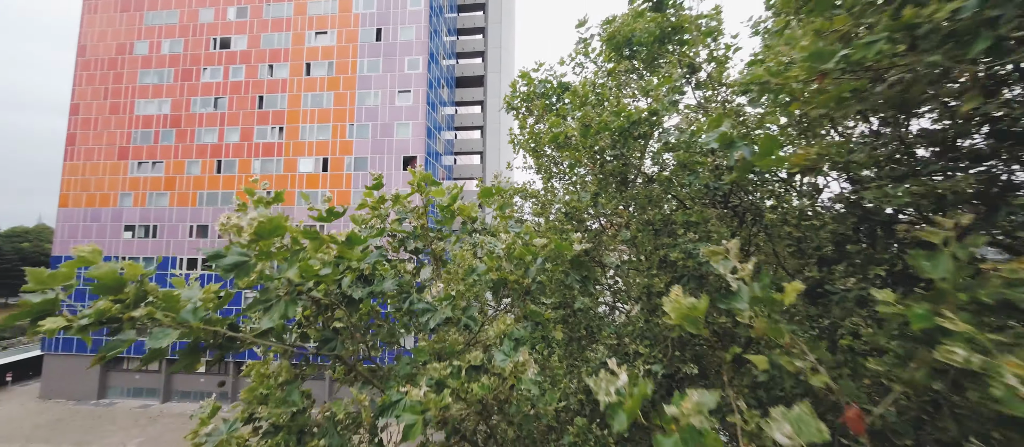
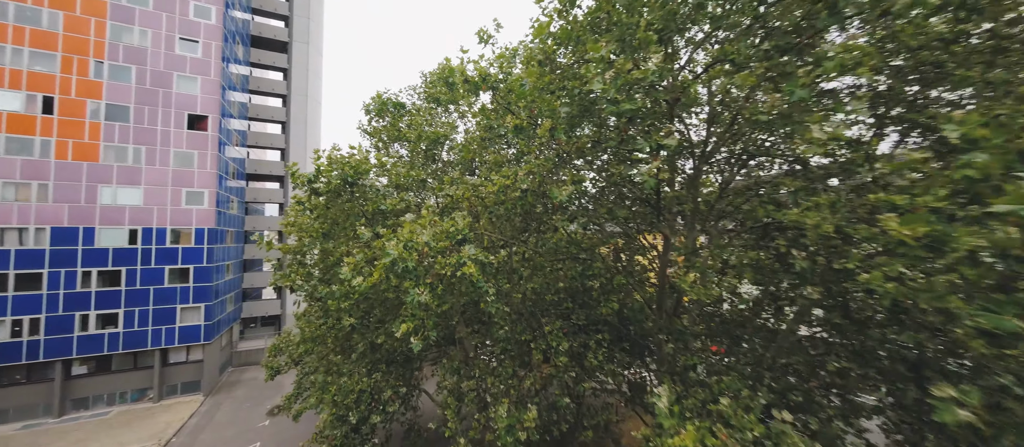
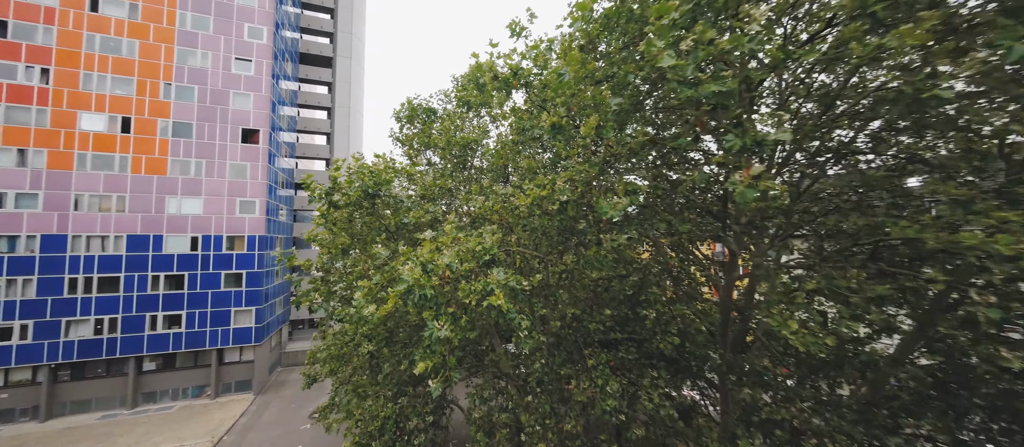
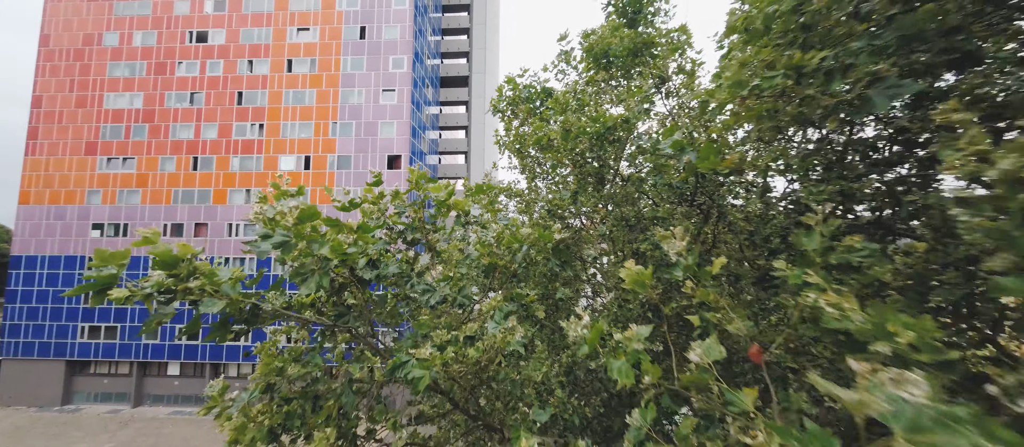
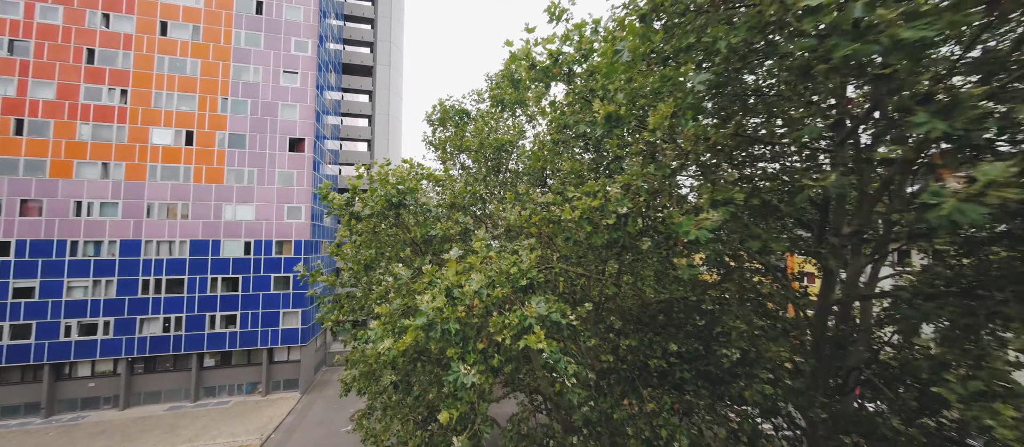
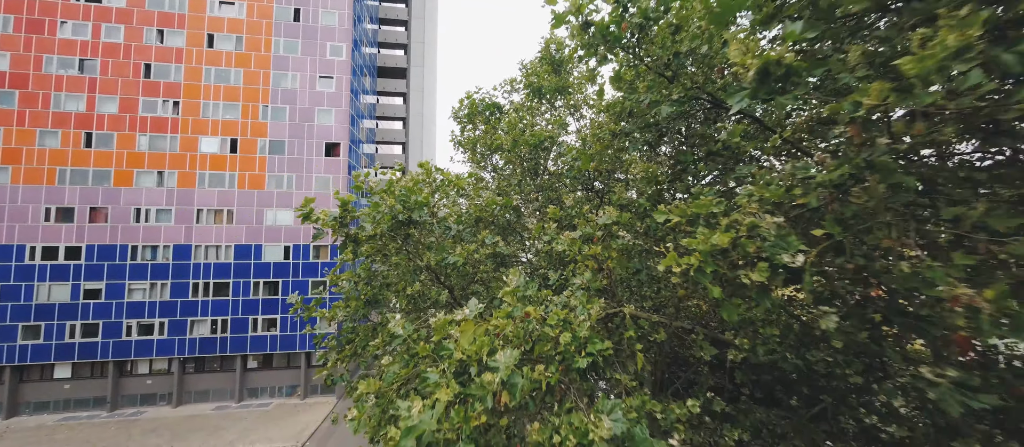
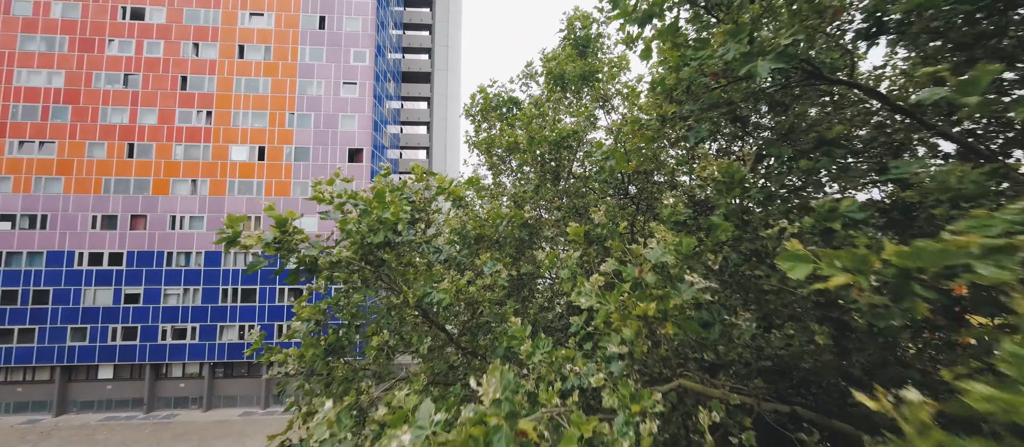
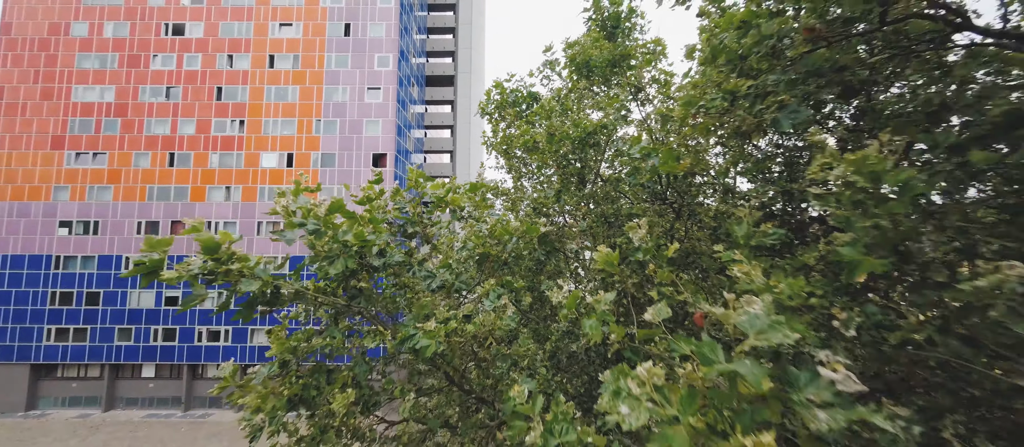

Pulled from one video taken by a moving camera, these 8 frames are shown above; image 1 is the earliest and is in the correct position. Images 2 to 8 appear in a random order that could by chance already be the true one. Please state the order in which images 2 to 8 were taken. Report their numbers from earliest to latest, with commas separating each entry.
4, 8, 7, 6, 5, 3, 2
